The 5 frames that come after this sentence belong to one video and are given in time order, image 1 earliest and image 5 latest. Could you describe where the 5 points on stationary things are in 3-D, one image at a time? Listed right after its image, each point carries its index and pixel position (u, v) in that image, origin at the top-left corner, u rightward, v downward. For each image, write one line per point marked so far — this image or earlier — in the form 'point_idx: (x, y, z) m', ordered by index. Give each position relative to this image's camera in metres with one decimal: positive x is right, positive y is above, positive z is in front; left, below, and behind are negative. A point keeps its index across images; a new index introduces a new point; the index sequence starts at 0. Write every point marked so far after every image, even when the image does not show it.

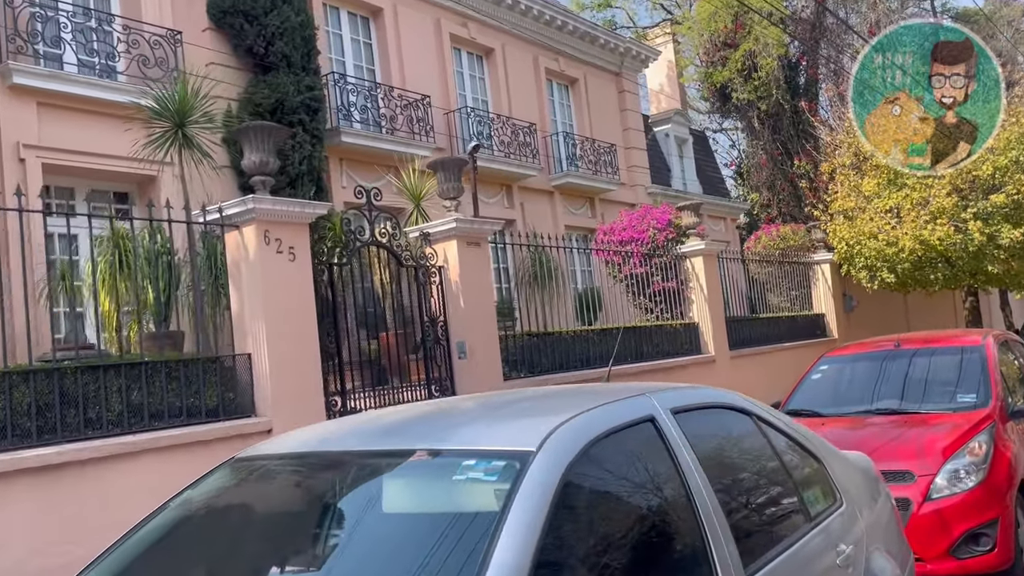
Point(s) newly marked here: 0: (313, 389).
0: (-1.6, -0.8, +7.0) m
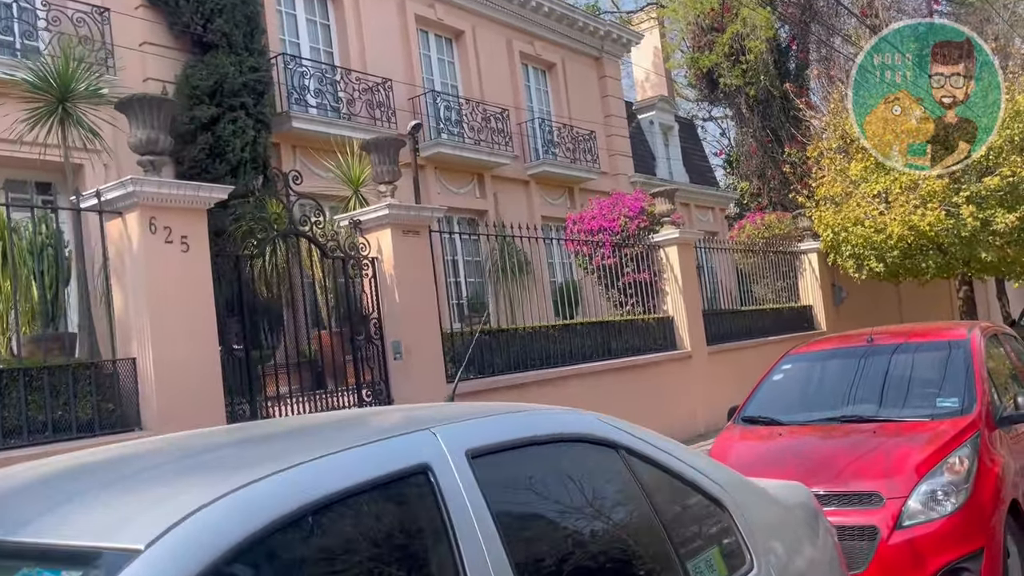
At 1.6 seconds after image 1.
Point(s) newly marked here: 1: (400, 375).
0: (-2.2, -0.8, +6.2) m
1: (-1.0, -0.8, +7.8) m
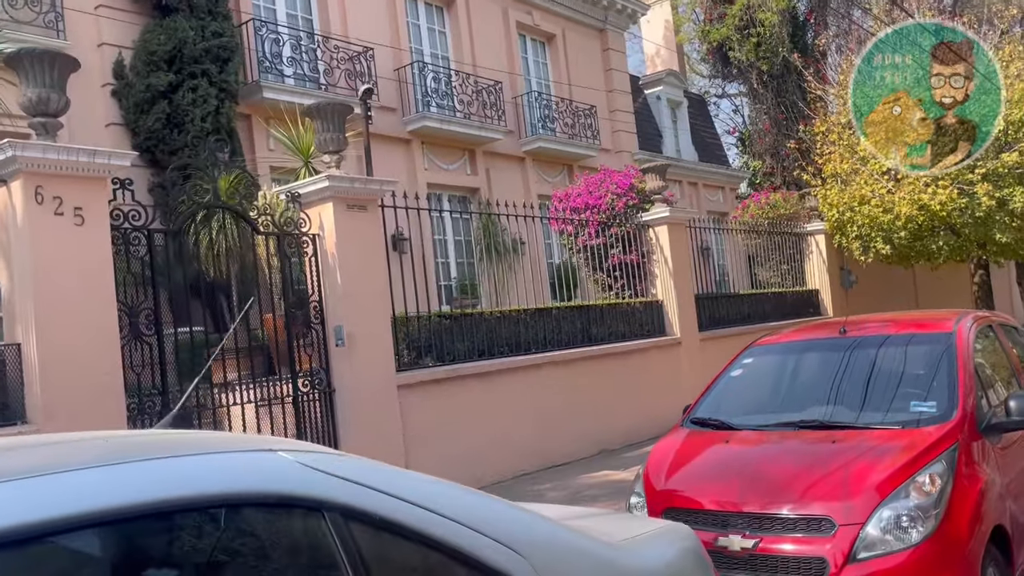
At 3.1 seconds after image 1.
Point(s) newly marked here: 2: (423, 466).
0: (-2.6, -0.7, +5.6) m
1: (-1.4, -0.6, +7.2) m
2: (-0.8, -1.6, +7.7) m
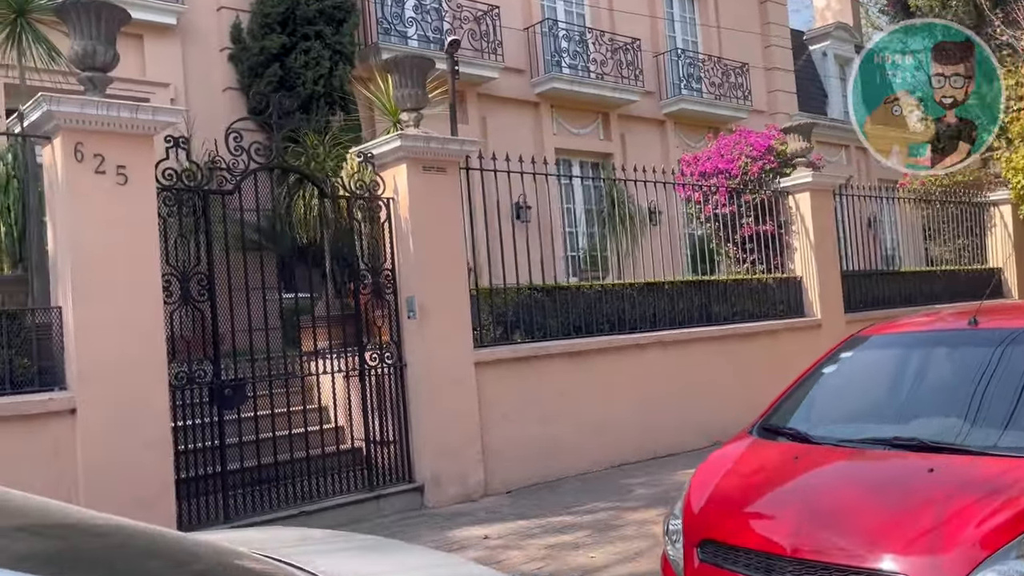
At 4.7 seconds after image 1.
0: (-2.3, -0.4, +5.4) m
1: (-0.8, -0.4, +6.7) m
2: (-0.1, -1.4, +7.1) m
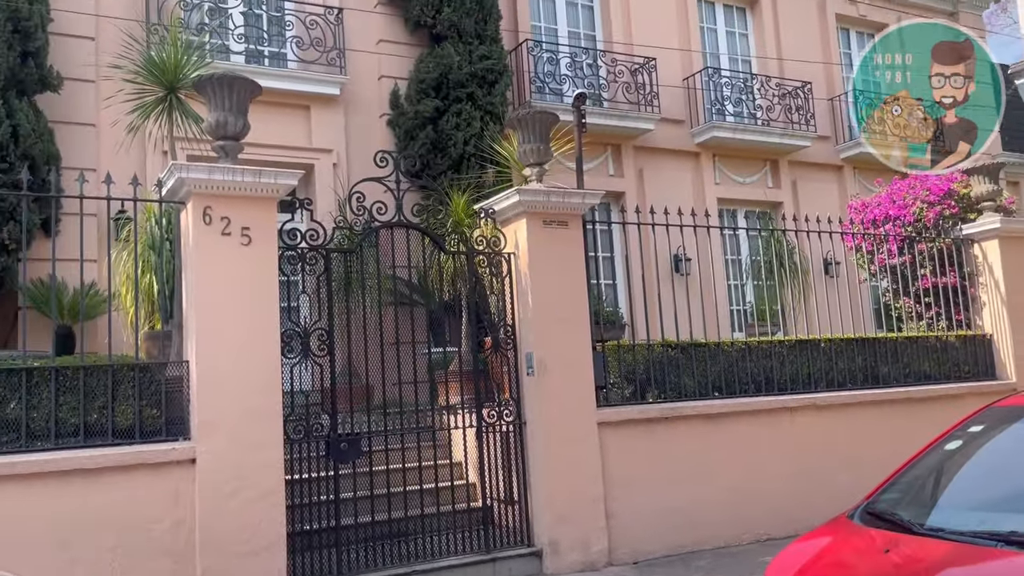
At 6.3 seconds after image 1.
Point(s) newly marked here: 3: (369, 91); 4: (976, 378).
0: (-1.6, -0.8, +5.5) m
1: (+0.2, -0.8, +6.5) m
2: (+0.9, -1.8, +6.7) m
3: (-1.9, +2.6, +11.2) m
4: (+5.0, -0.9, +9.2) m
